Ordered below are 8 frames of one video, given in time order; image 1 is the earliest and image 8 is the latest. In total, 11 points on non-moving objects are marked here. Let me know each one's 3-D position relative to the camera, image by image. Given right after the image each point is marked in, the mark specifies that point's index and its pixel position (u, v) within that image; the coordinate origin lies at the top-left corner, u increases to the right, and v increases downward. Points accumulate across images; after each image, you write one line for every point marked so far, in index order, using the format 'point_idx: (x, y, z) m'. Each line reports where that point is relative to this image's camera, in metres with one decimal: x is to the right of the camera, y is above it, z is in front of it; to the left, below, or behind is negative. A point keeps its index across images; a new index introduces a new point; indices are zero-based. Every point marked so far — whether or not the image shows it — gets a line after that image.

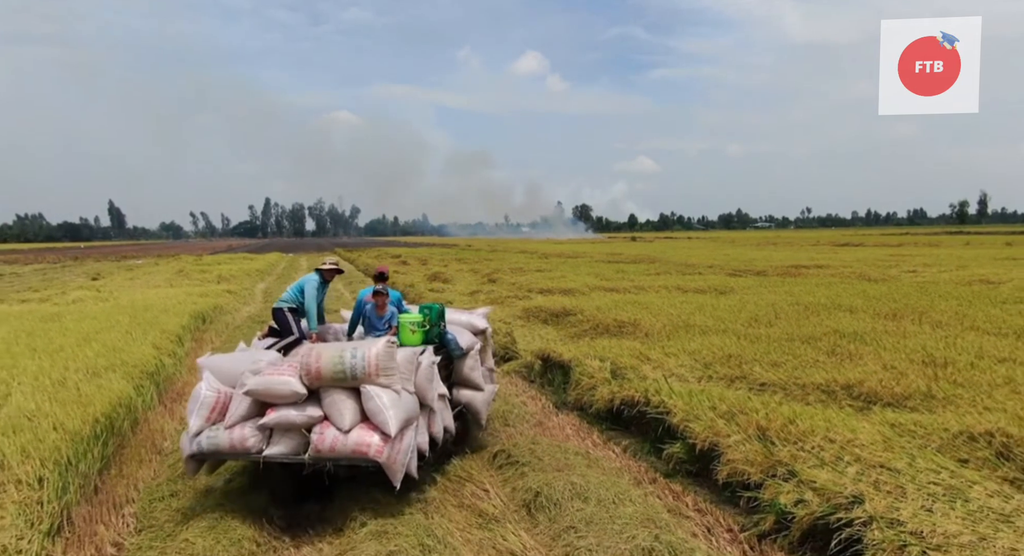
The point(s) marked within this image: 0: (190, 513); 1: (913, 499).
0: (-2.2, -1.6, +4.3) m
1: (+2.5, -1.3, +3.8) m
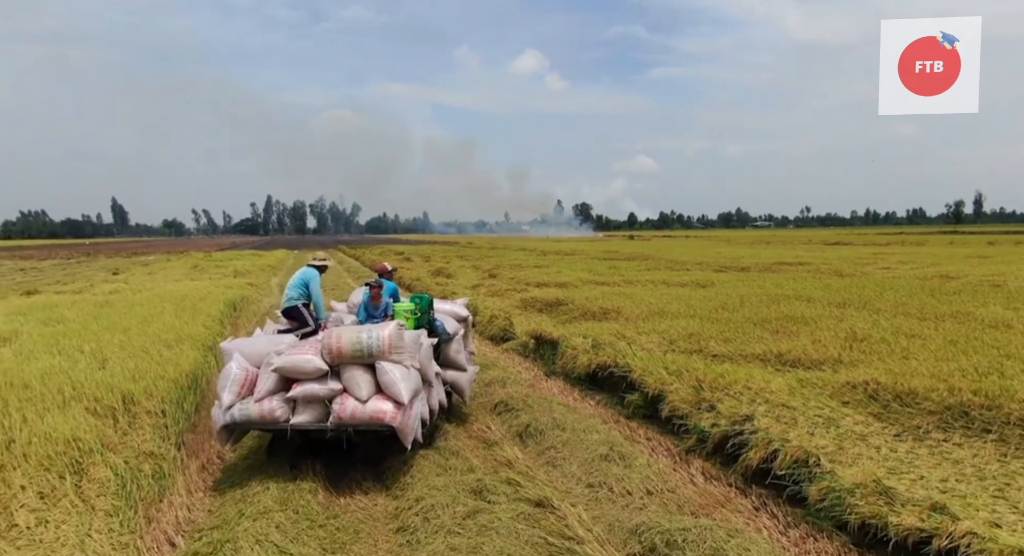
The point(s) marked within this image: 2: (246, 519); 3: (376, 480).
0: (-2.3, -1.4, +5.7) m
1: (+2.5, -1.2, +5.3) m
2: (-1.7, -1.6, +4.1) m
3: (-1.0, -1.6, +4.9) m
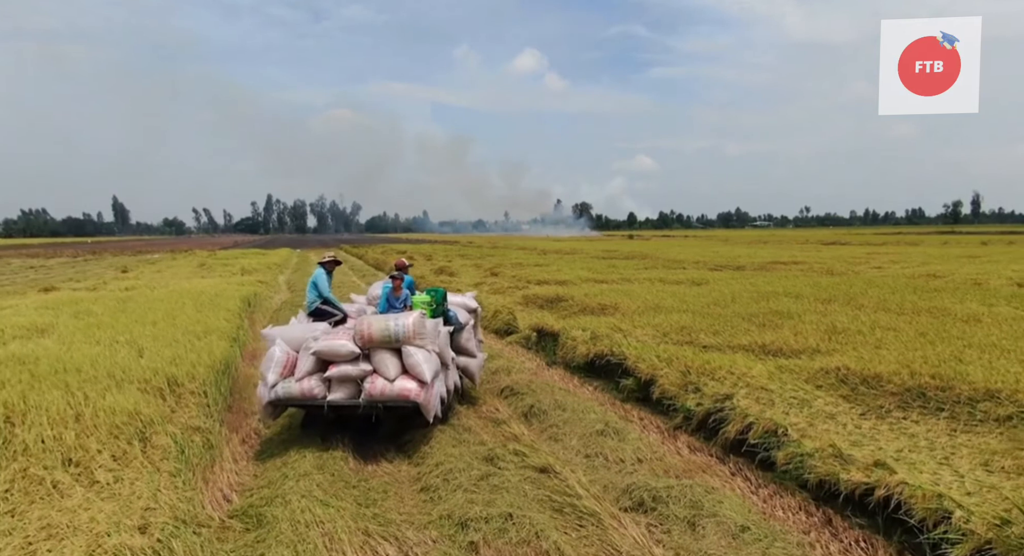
0: (-2.2, -1.4, +6.4) m
1: (+2.5, -1.2, +6.0) m
2: (-1.7, -1.5, +4.8) m
3: (-1.0, -1.5, +5.5) m
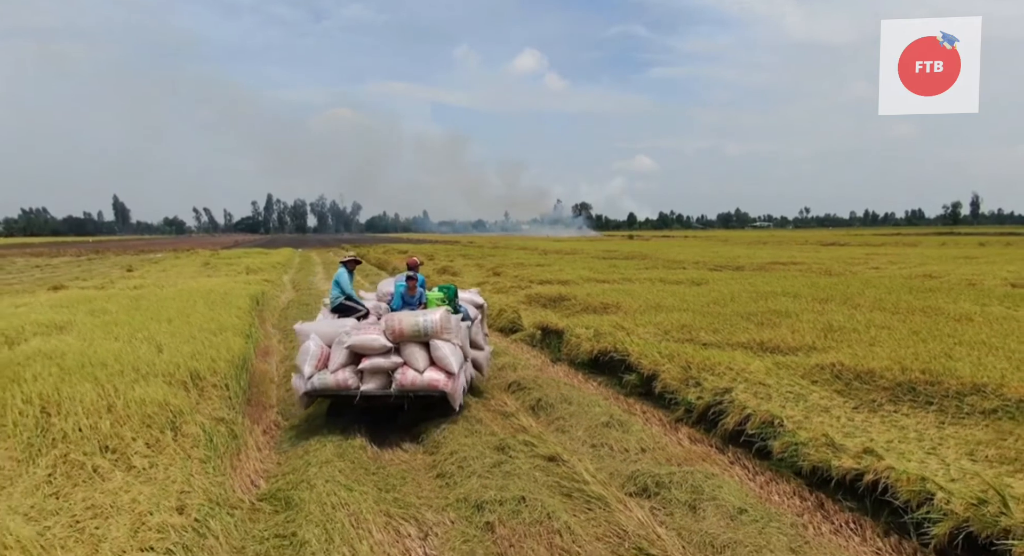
0: (-2.1, -1.4, +6.7) m
1: (+2.6, -1.2, +6.2) m
2: (-1.6, -1.5, +5.1) m
3: (-0.9, -1.5, +5.8) m
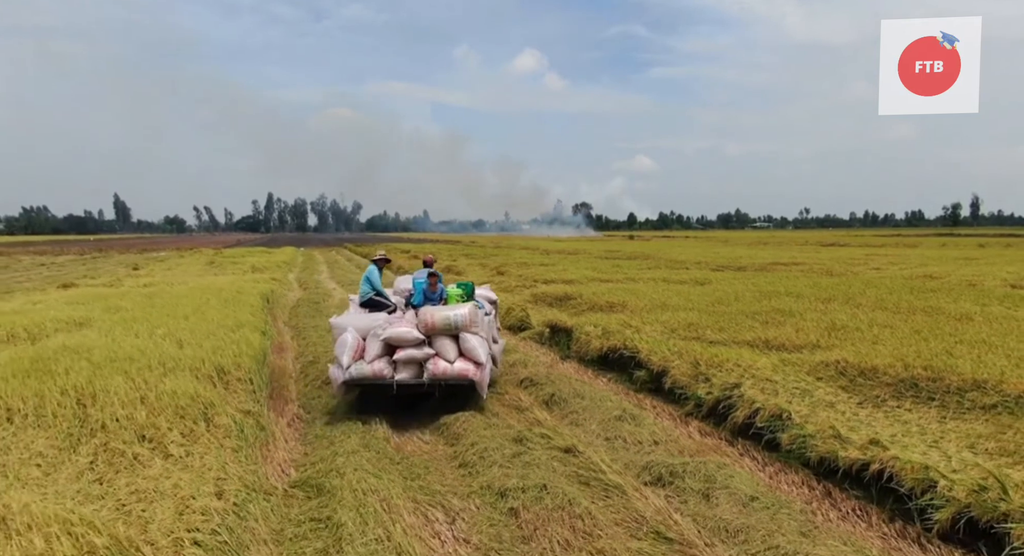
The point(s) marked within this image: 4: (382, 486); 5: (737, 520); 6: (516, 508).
0: (-2.0, -1.3, +6.9) m
1: (+2.8, -1.2, +6.4) m
2: (-1.4, -1.5, +5.3) m
3: (-0.7, -1.5, +6.0) m
4: (-1.0, -1.5, +4.6) m
5: (+1.5, -1.6, +4.2) m
6: (0.0, -1.6, +4.4) m
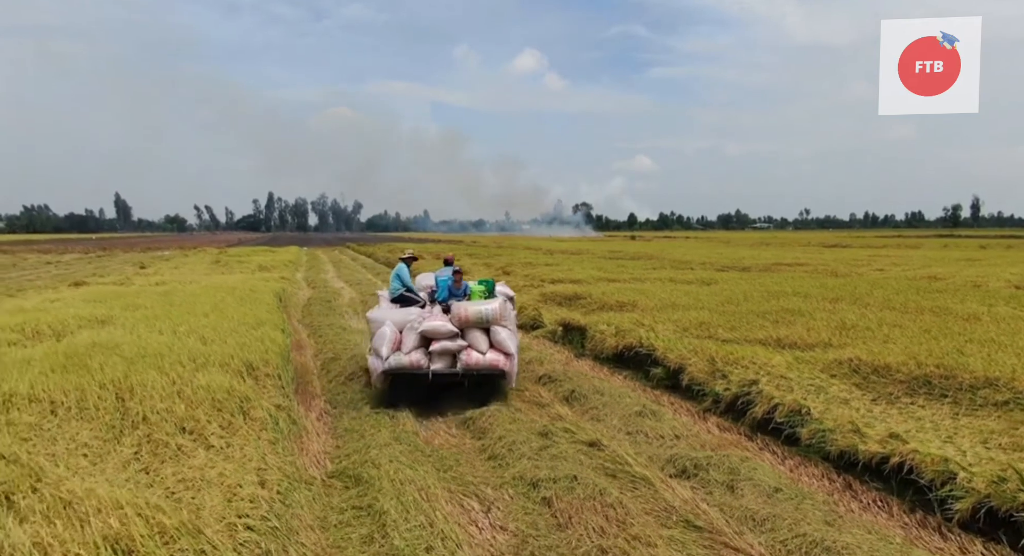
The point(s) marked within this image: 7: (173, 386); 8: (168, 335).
0: (-1.7, -1.3, +7.0) m
1: (+3.0, -1.2, +6.6) m
2: (-1.2, -1.5, +5.4) m
3: (-0.5, -1.5, +6.2) m
4: (-0.7, -1.5, +4.8) m
5: (+1.7, -1.6, +4.3) m
6: (+0.3, -1.6, +4.5) m
7: (-3.2, -1.0, +5.9) m
8: (-4.7, -0.8, +8.6) m
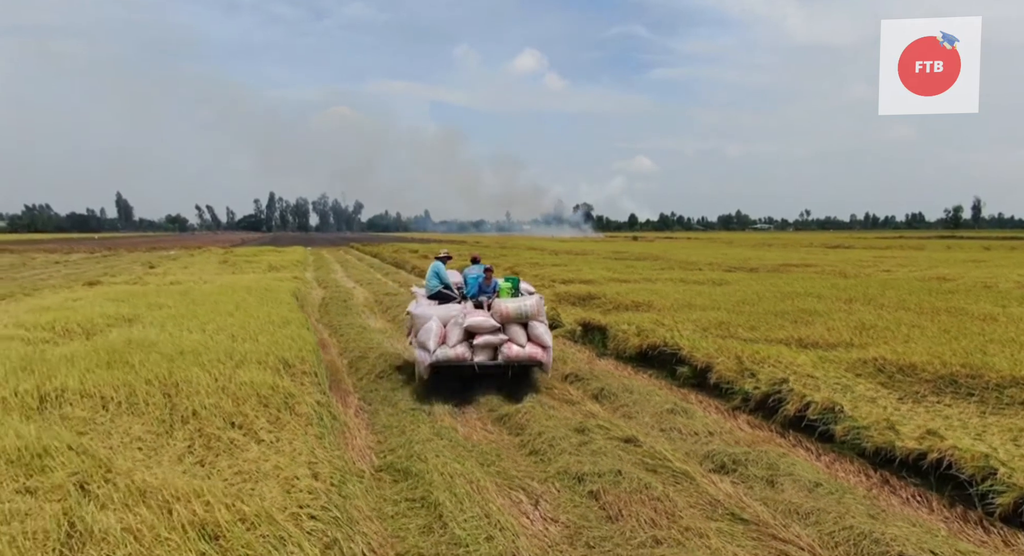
0: (-1.4, -1.3, +7.1) m
1: (+3.4, -1.2, +6.7) m
2: (-0.8, -1.5, +5.5) m
3: (-0.1, -1.5, +6.3) m
4: (-0.4, -1.5, +4.9) m
5: (+2.1, -1.6, +4.4) m
6: (+0.6, -1.6, +4.7) m
7: (-2.8, -1.0, +6.0) m
8: (-4.3, -0.8, +8.7) m
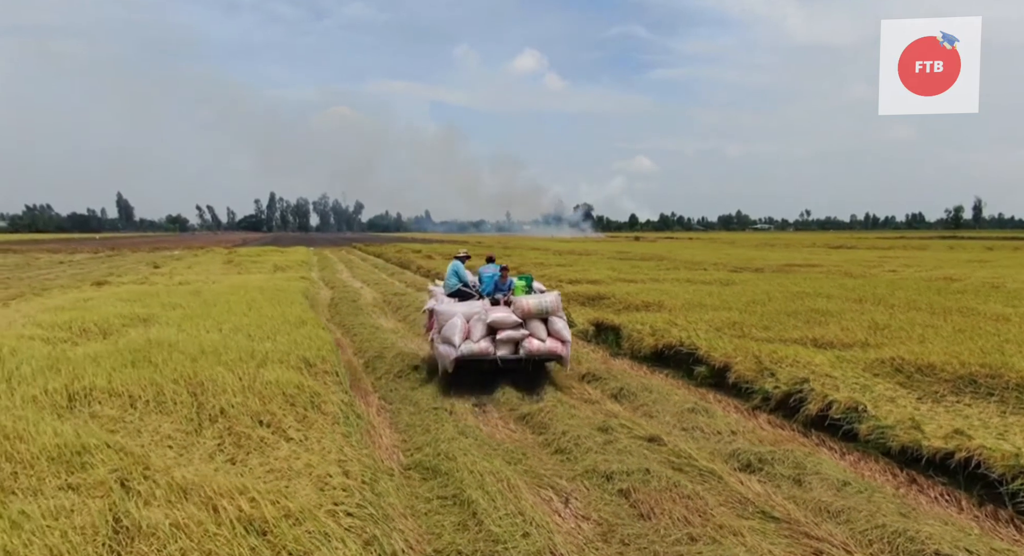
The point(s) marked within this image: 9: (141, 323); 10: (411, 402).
0: (-1.1, -1.3, +7.2) m
1: (+3.6, -1.2, +6.8) m
2: (-0.6, -1.5, +5.6) m
3: (+0.1, -1.5, +6.3) m
4: (-0.1, -1.5, +4.9) m
5: (+2.3, -1.6, +4.5) m
6: (+0.8, -1.6, +4.7) m
7: (-2.6, -1.0, +6.1) m
8: (-4.1, -0.8, +8.7) m
9: (-5.7, -0.7, +9.8) m
10: (-1.1, -1.4, +6.9) m
